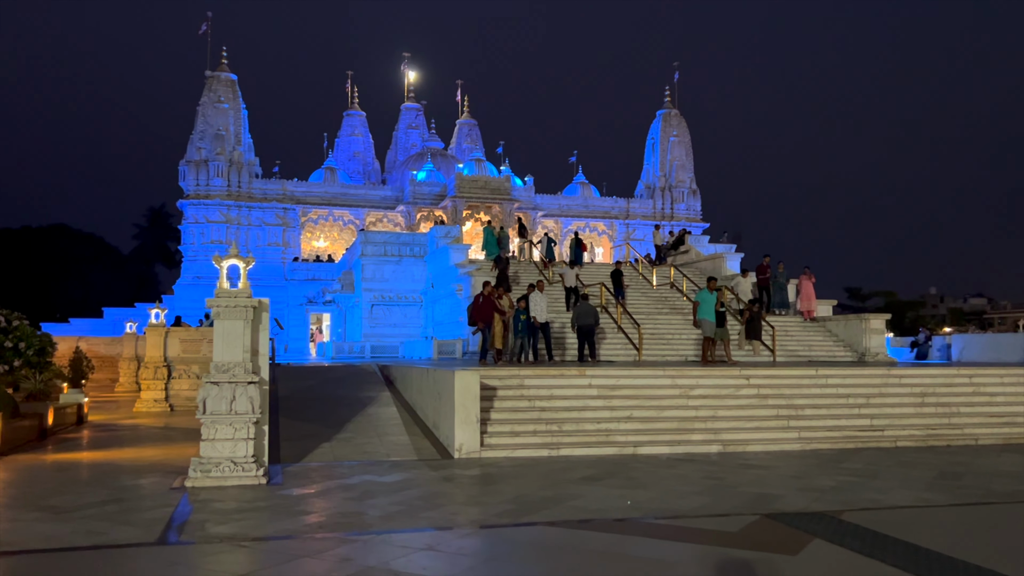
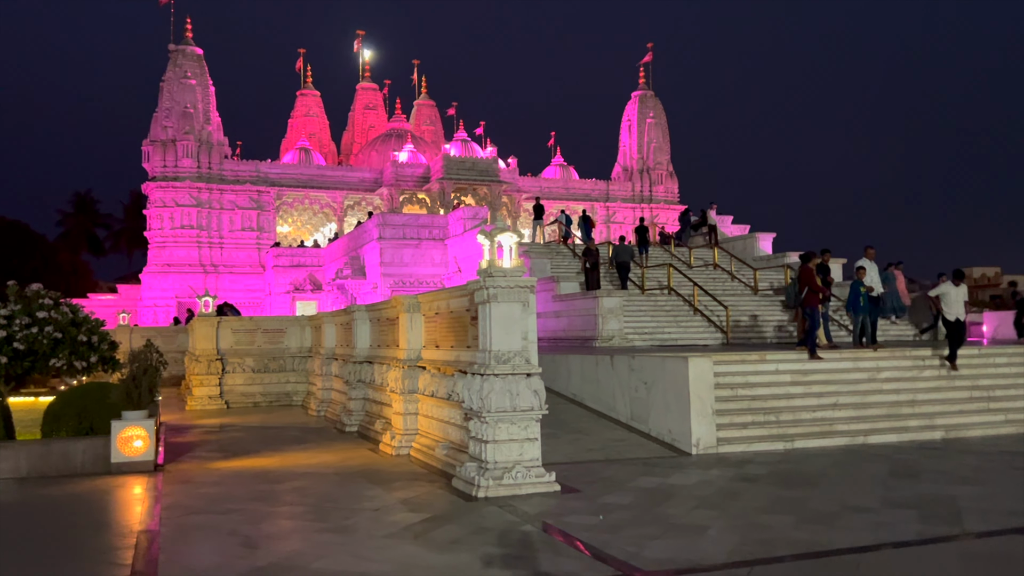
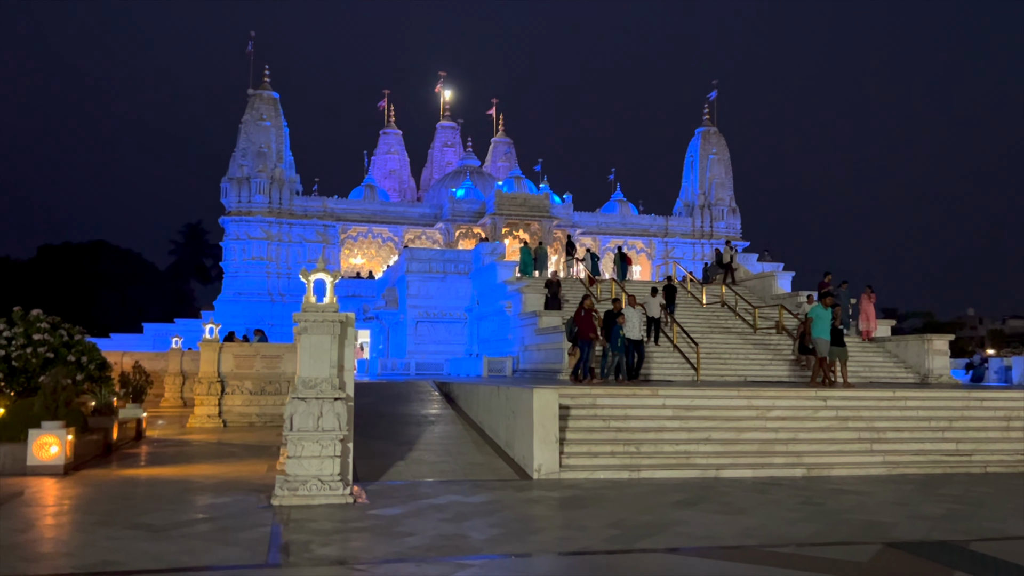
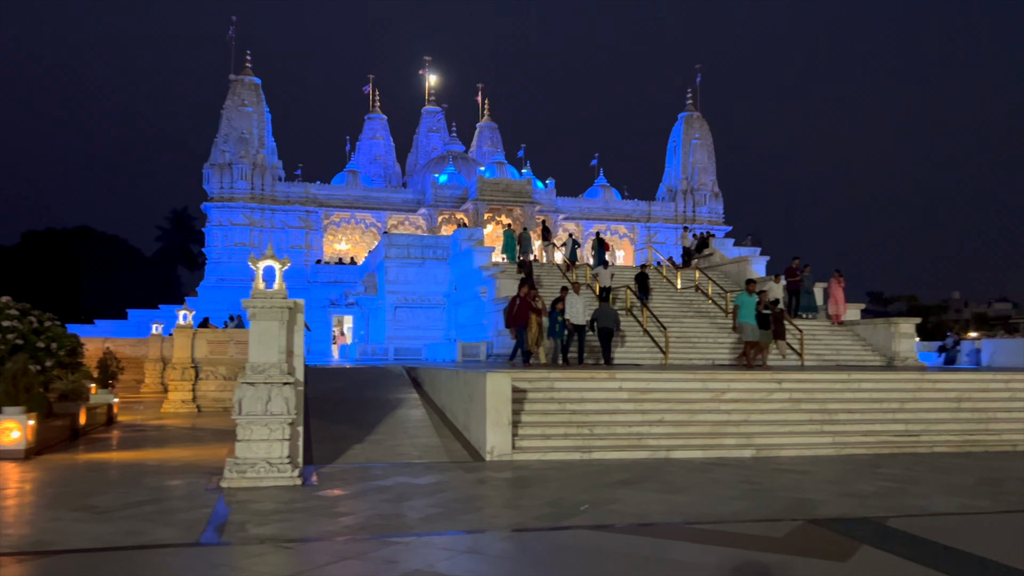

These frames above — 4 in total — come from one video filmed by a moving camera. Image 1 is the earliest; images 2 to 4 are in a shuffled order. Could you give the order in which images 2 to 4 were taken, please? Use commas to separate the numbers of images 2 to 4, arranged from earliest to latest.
4, 3, 2
